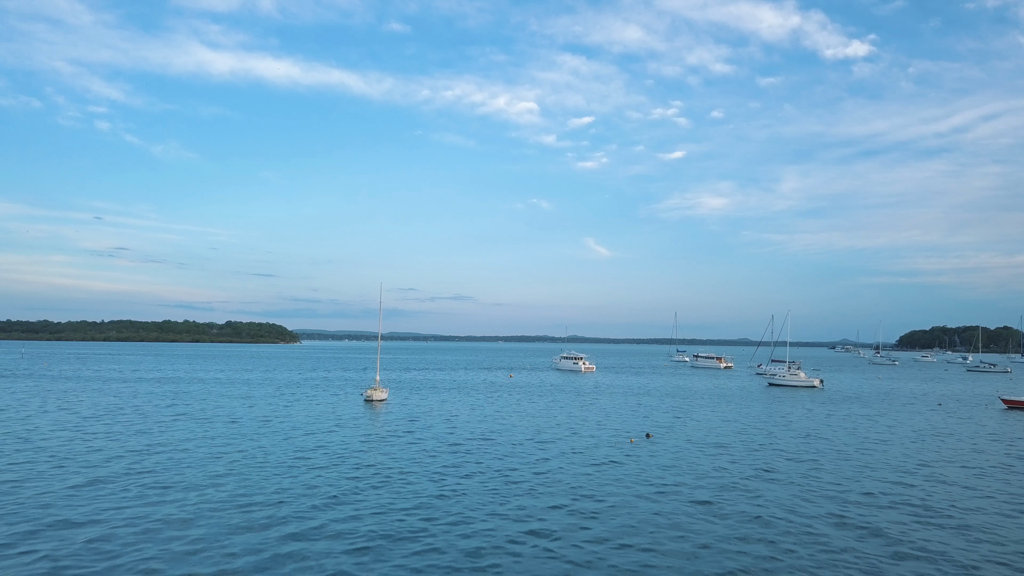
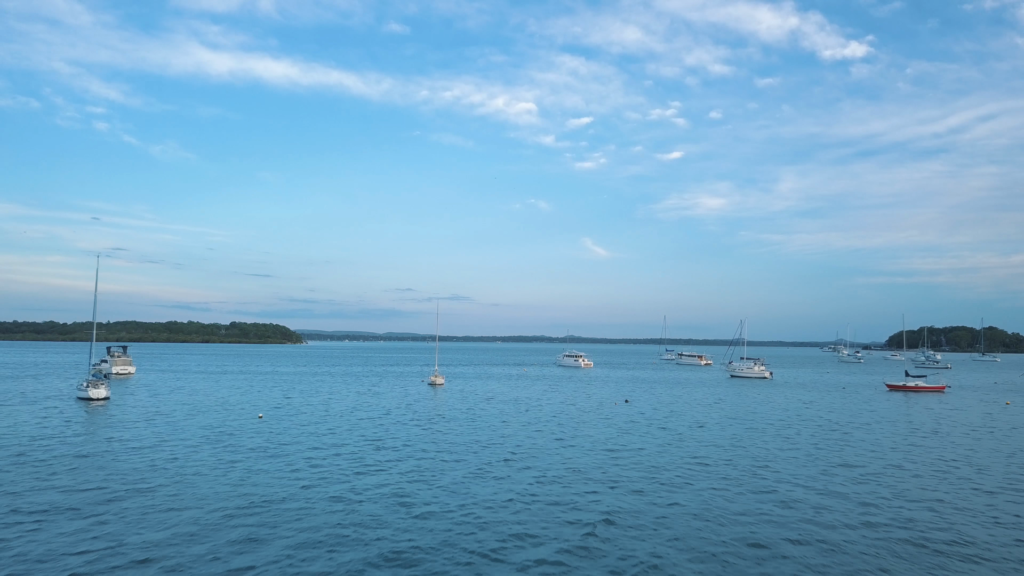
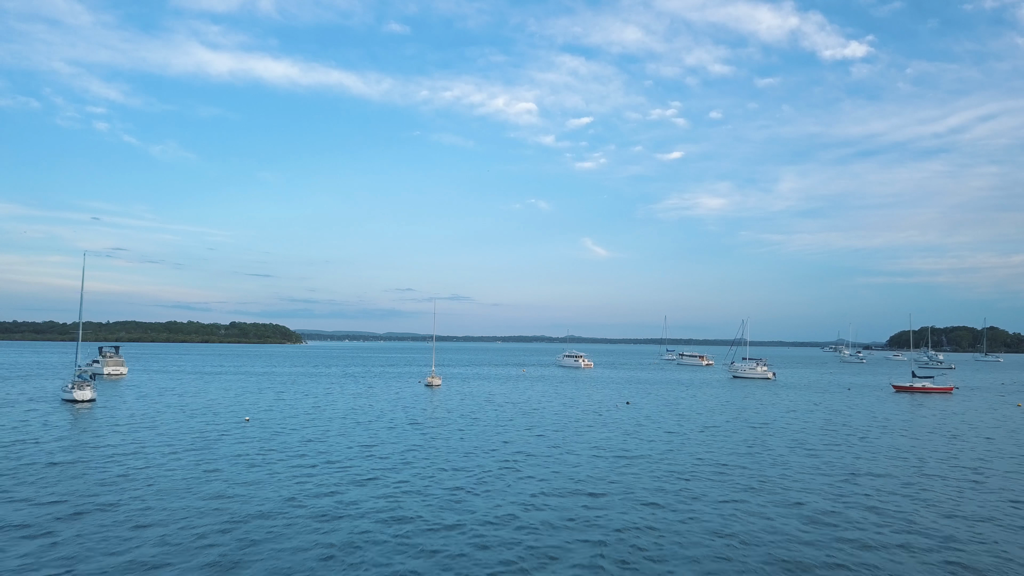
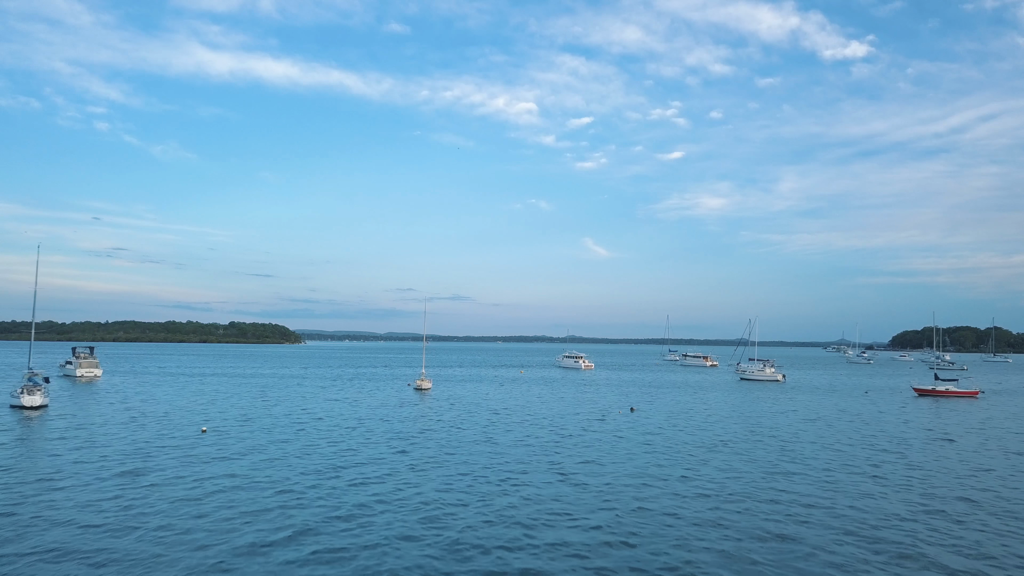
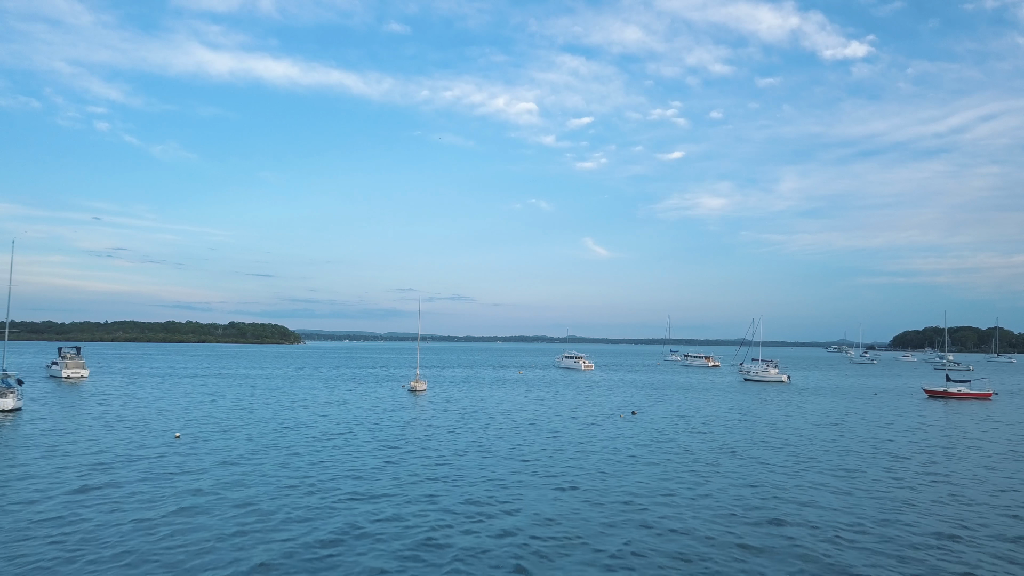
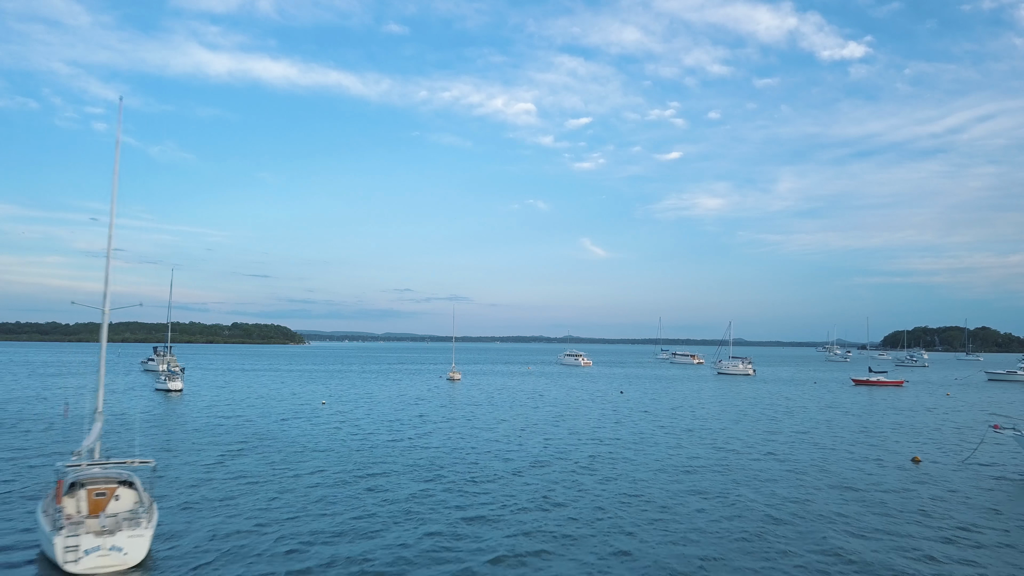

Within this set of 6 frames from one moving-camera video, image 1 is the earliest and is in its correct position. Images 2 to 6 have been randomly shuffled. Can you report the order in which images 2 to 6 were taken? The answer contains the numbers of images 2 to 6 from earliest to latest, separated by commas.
5, 4, 3, 2, 6
